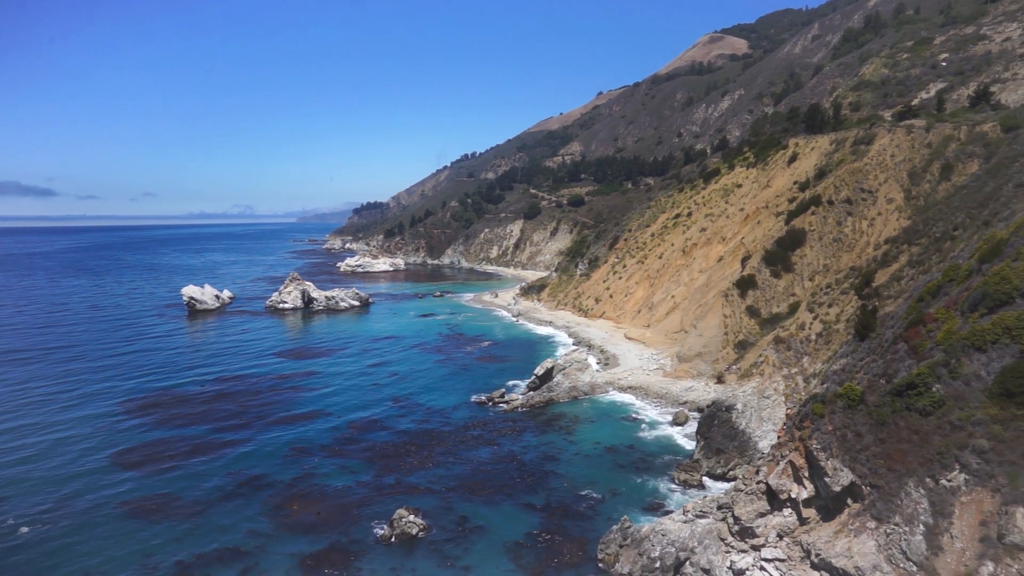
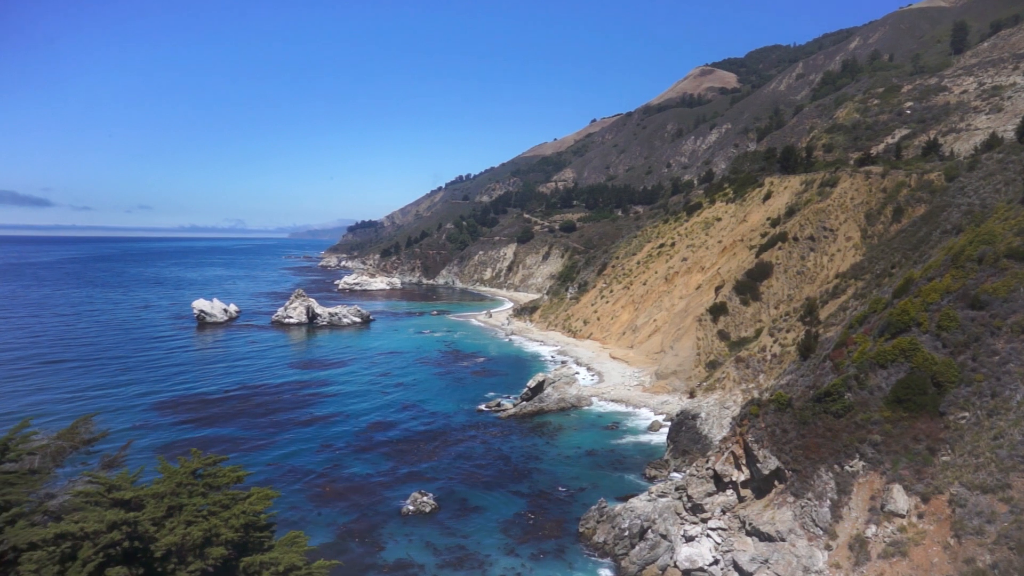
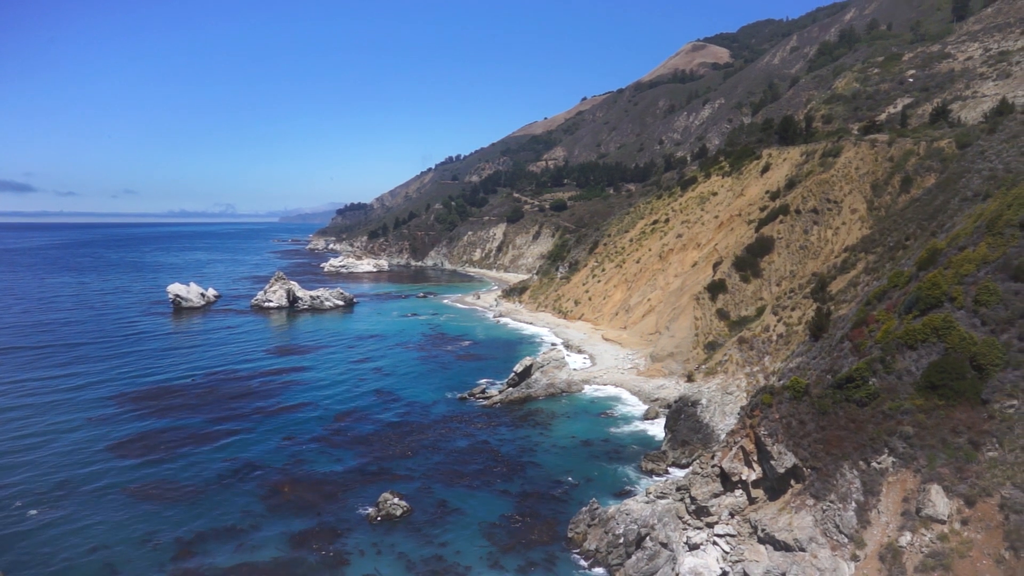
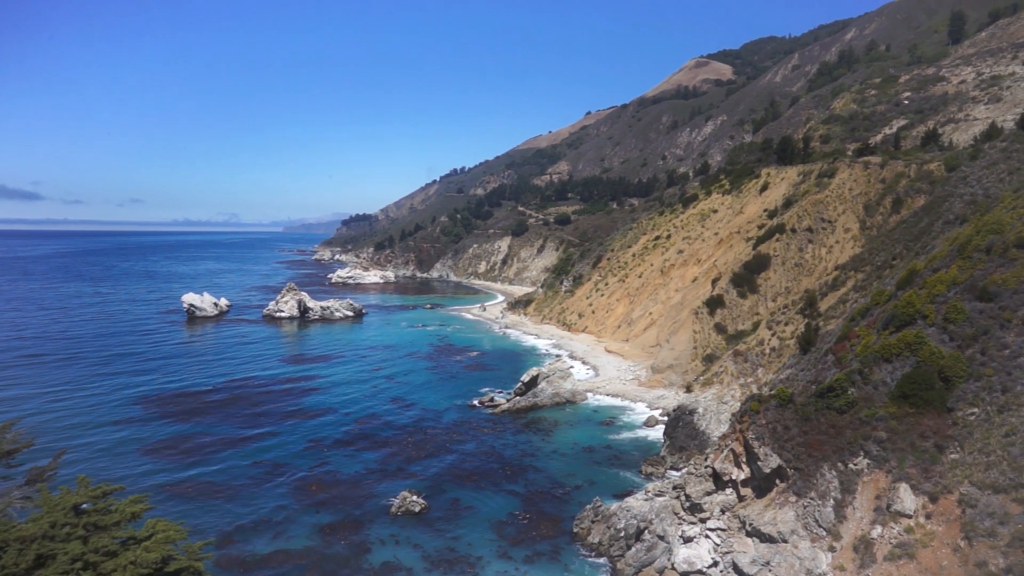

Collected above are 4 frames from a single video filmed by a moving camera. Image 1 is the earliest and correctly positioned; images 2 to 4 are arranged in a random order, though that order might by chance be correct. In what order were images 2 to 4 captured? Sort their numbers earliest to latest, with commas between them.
3, 4, 2
